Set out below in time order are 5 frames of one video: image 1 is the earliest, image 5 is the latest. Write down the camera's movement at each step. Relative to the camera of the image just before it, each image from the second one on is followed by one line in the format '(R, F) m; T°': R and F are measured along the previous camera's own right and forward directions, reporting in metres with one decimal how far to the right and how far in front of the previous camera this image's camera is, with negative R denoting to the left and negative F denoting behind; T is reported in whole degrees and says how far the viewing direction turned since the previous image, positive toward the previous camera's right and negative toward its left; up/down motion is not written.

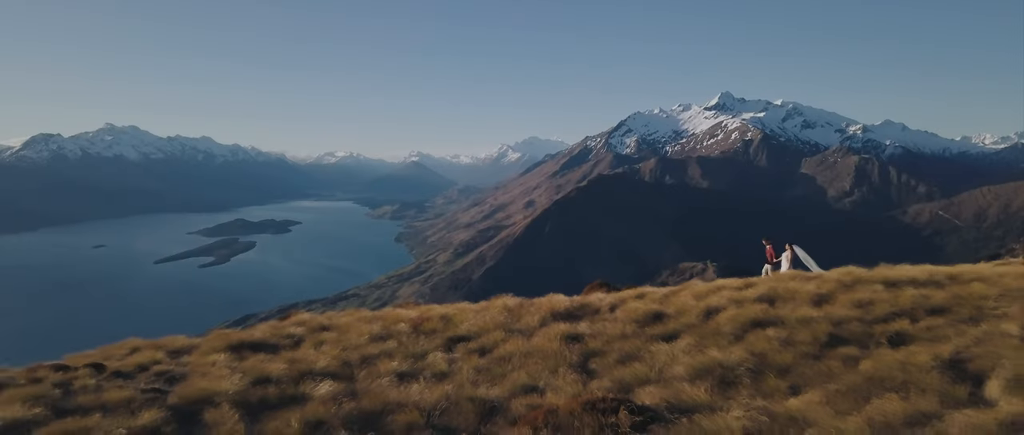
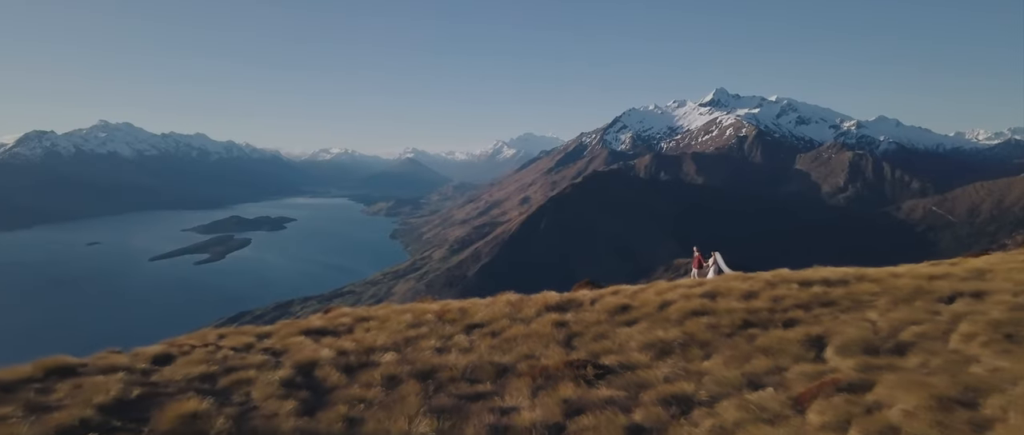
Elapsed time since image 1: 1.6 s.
(-1.1, +1.5) m; 0°
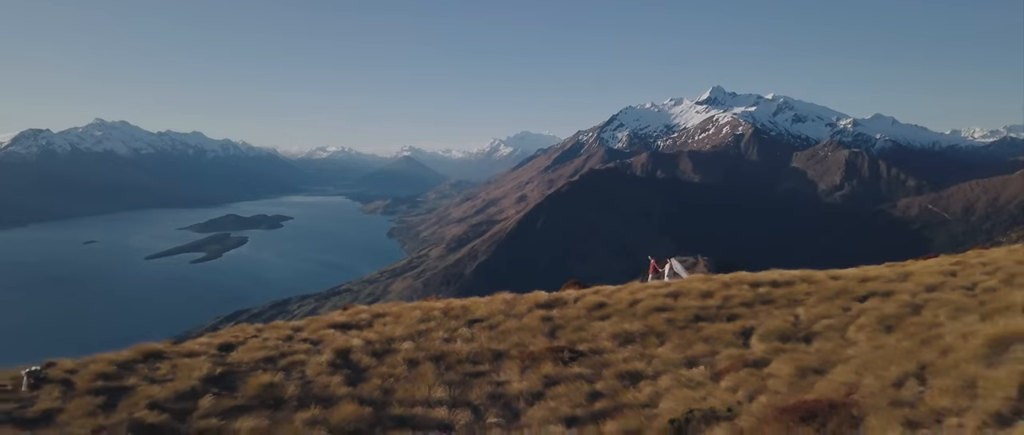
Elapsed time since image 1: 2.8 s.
(+0.7, -1.6) m; 0°
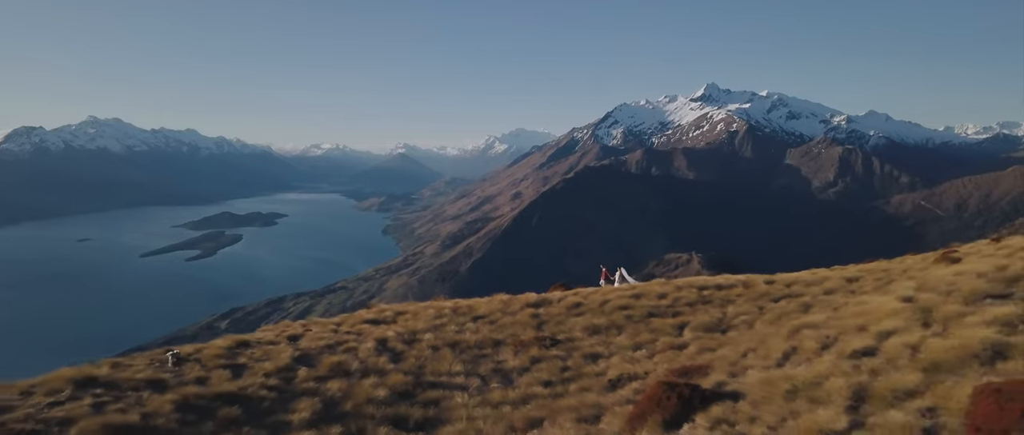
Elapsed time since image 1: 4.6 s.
(+2.0, +1.9) m; 0°
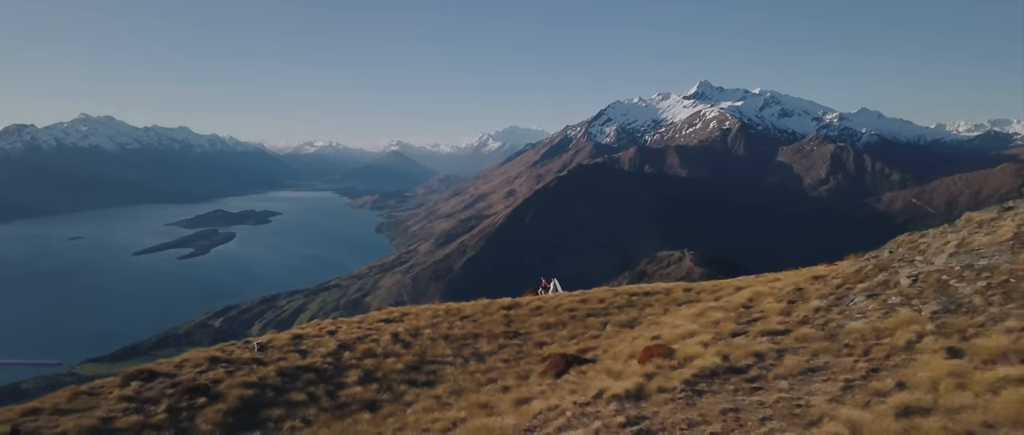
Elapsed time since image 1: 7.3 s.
(+0.7, -2.2) m; +1°
